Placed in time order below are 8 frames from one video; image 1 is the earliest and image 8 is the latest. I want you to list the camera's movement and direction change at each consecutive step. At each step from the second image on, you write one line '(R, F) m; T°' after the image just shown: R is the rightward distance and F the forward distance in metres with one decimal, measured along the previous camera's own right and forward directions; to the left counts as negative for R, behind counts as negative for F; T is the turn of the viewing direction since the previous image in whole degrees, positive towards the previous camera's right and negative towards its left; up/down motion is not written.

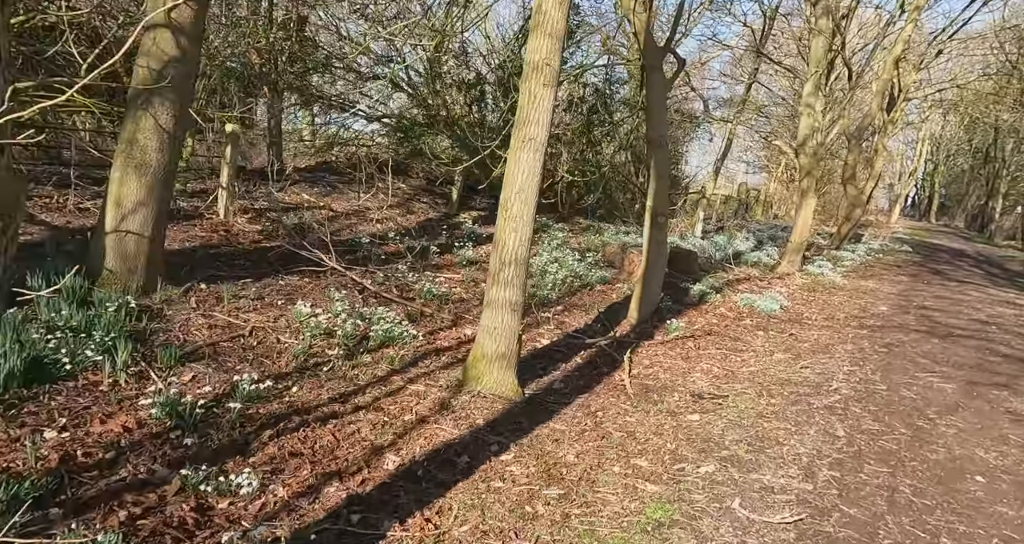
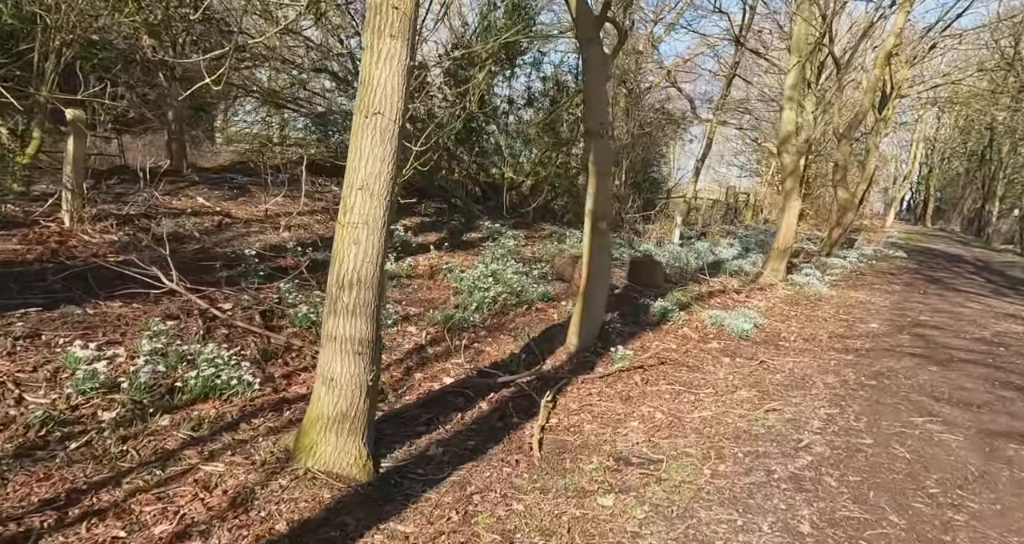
(+0.7, +1.1) m; 0°
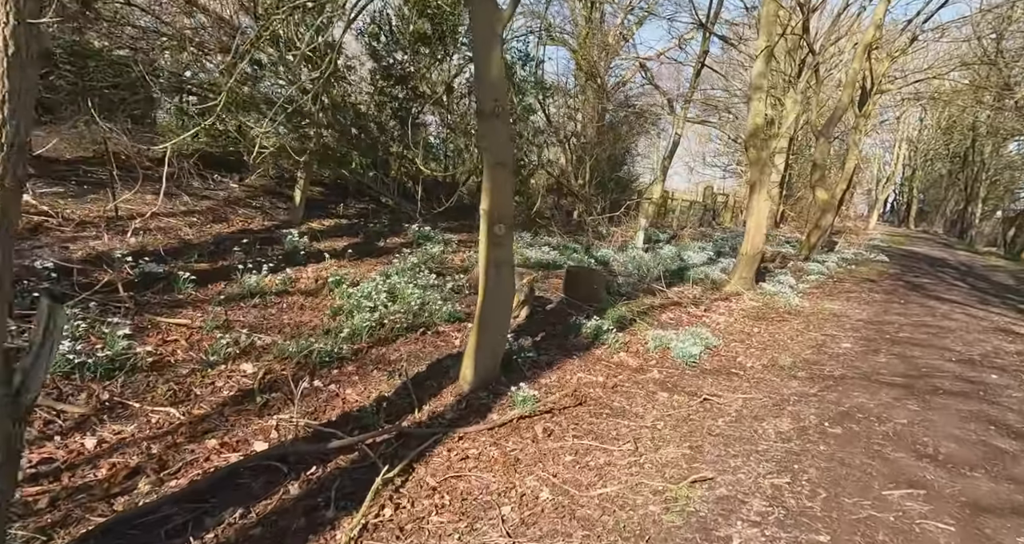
(+0.7, +1.1) m; +1°
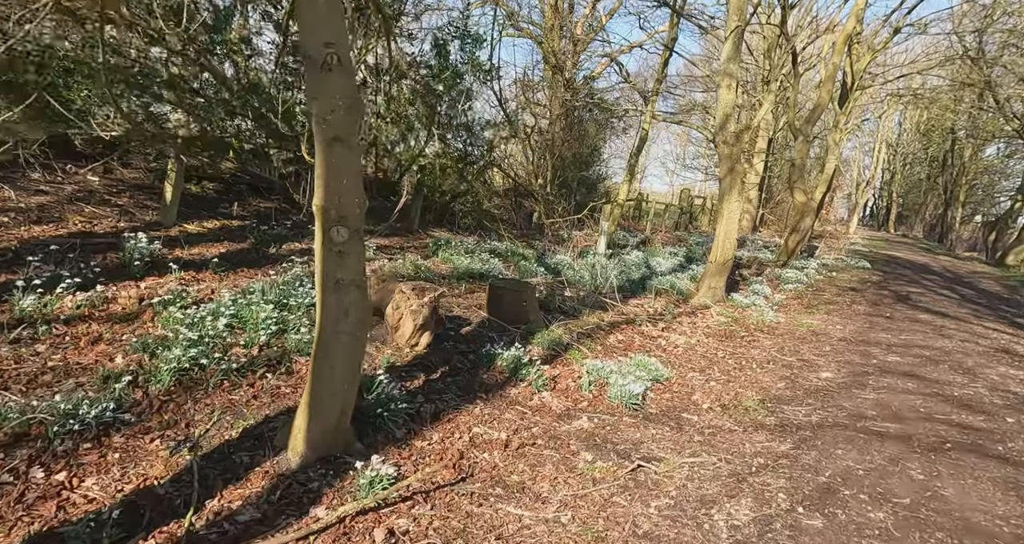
(+0.6, +1.3) m; +2°
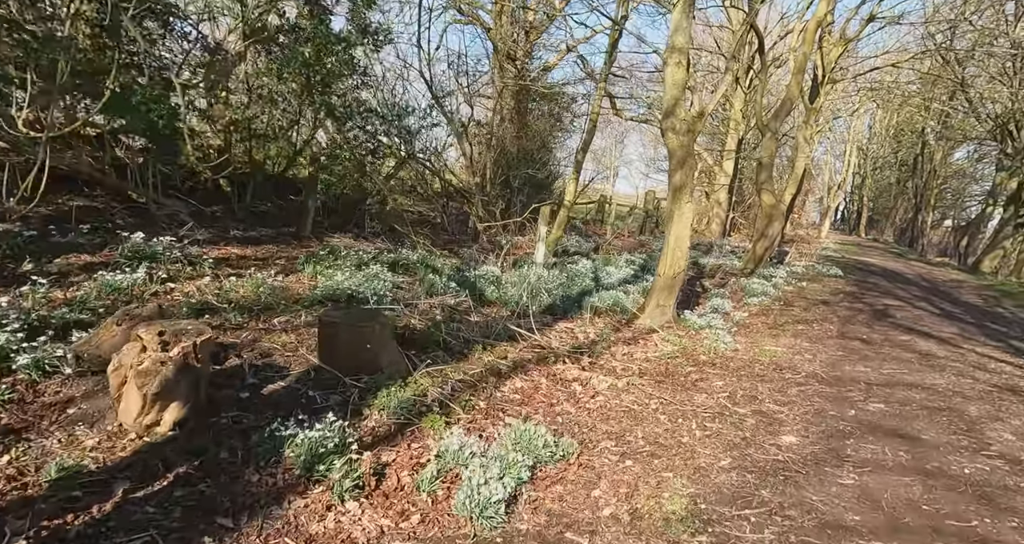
(+0.9, +1.7) m; +2°
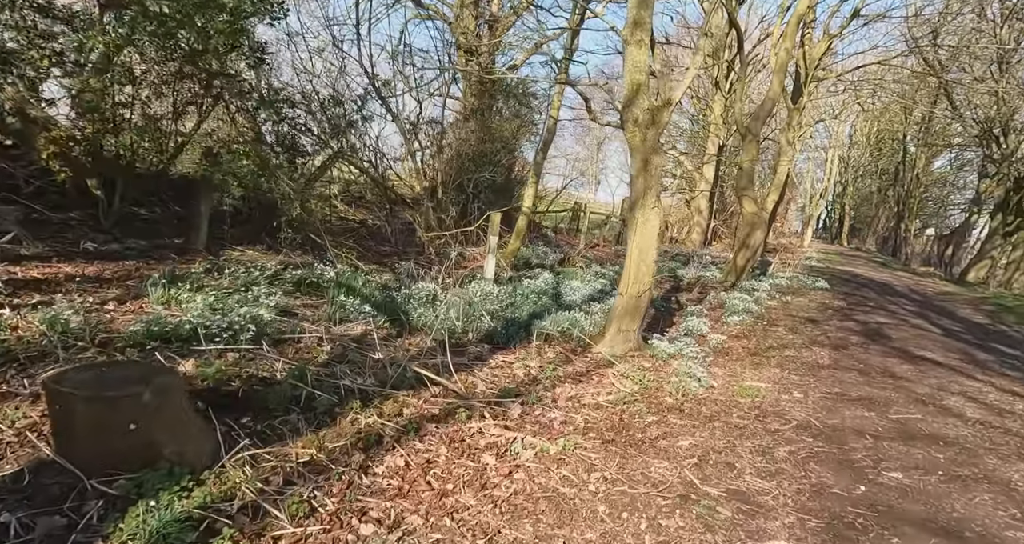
(+0.6, +1.4) m; +1°
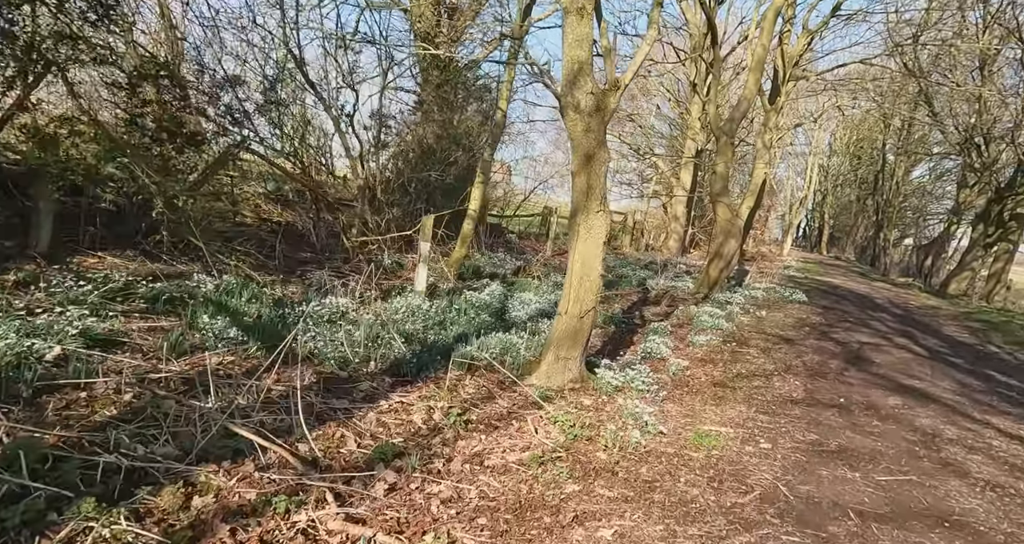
(+0.6, +1.2) m; +2°
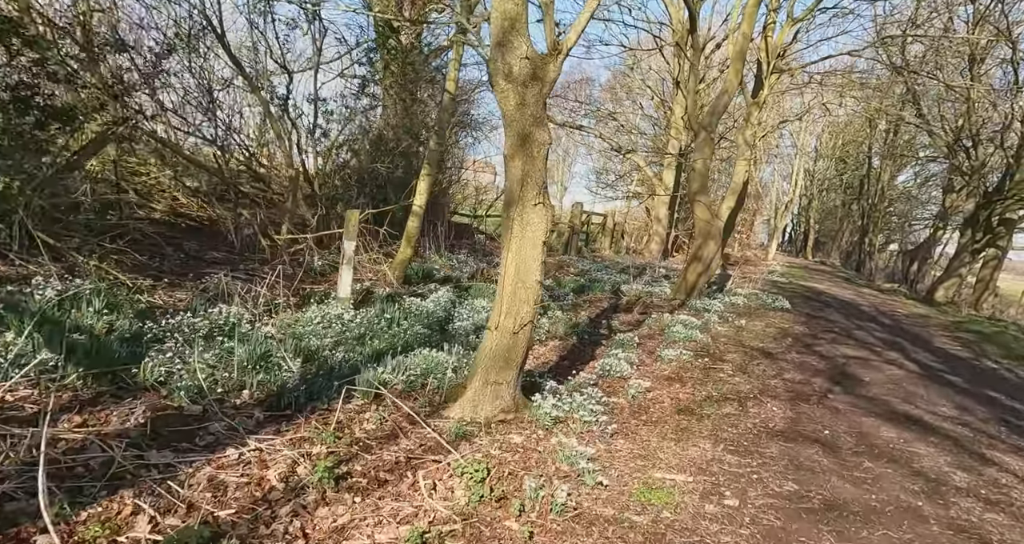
(+0.6, +1.1) m; +1°
